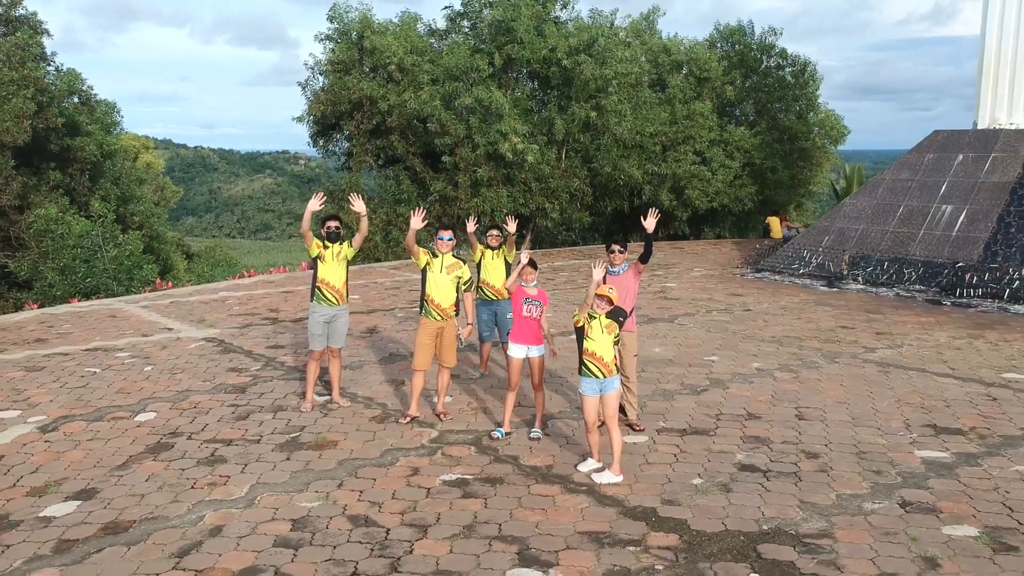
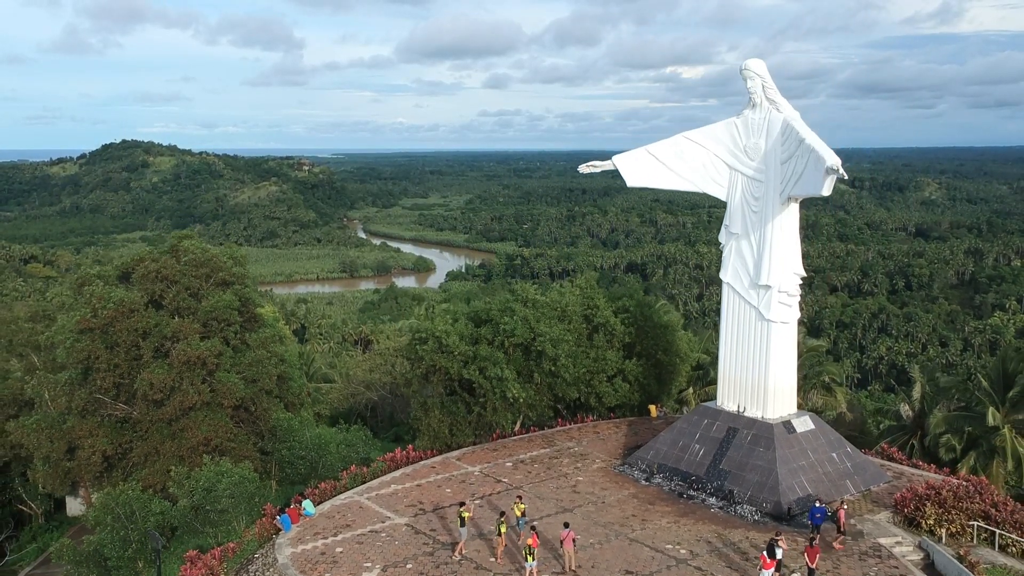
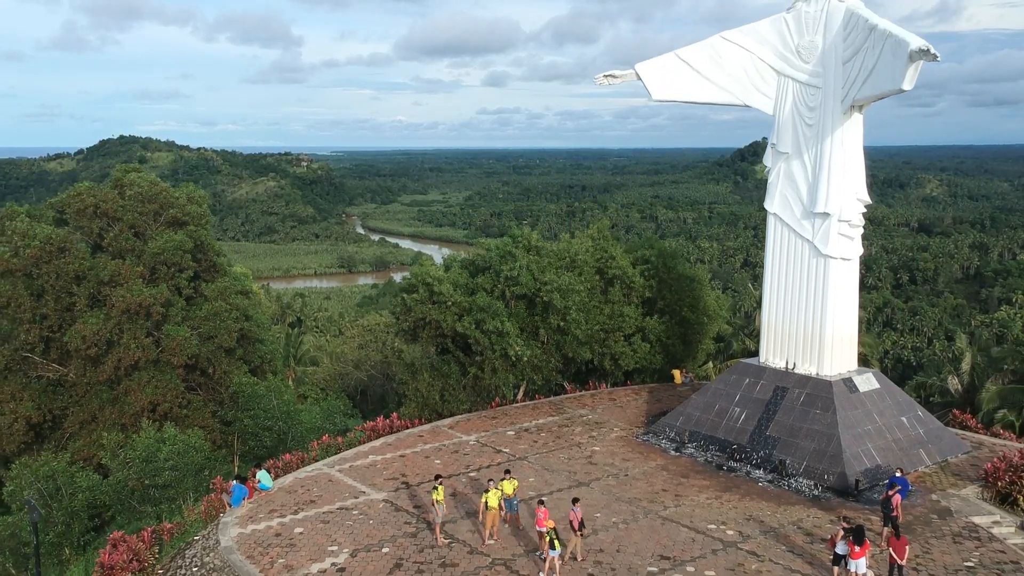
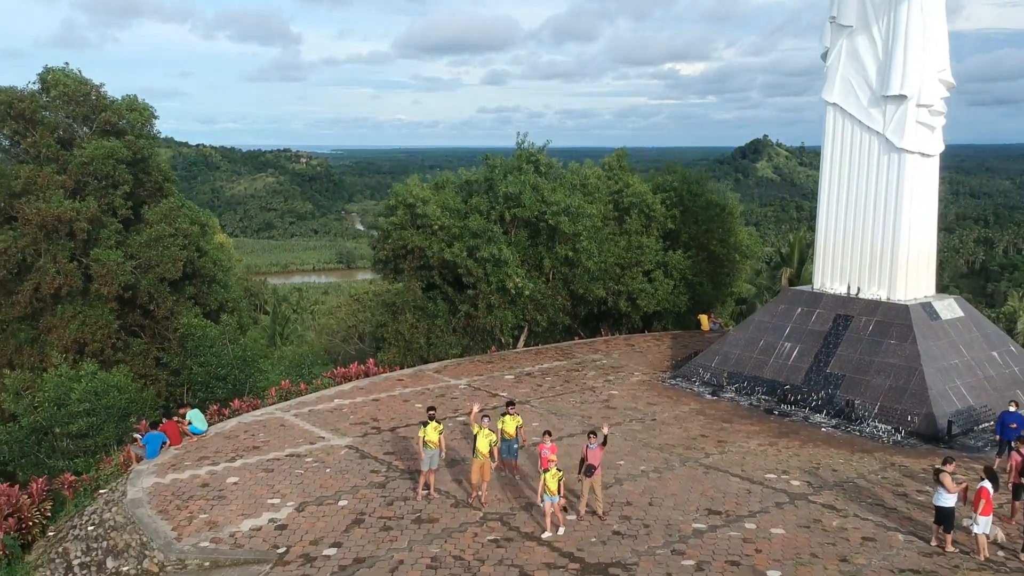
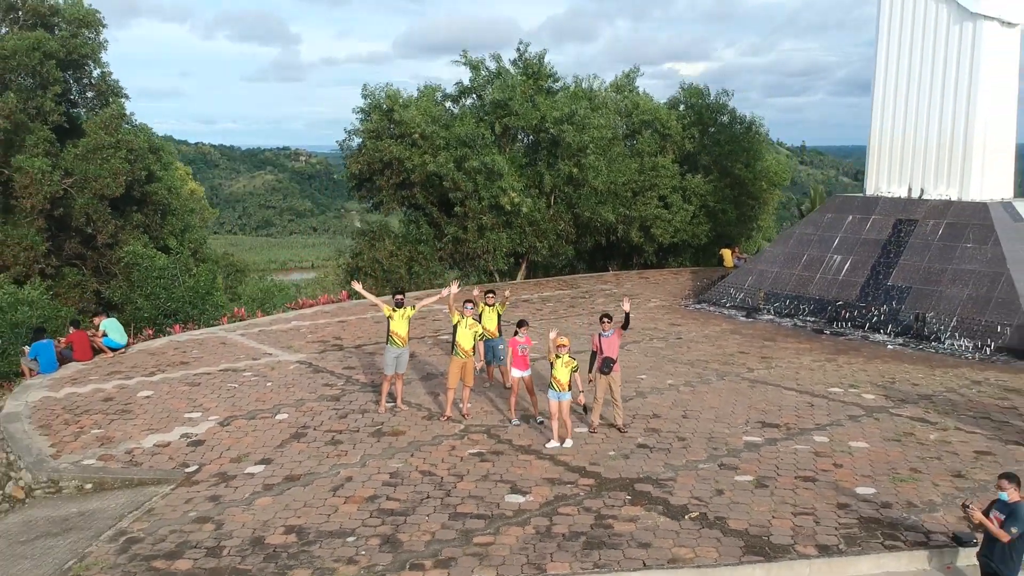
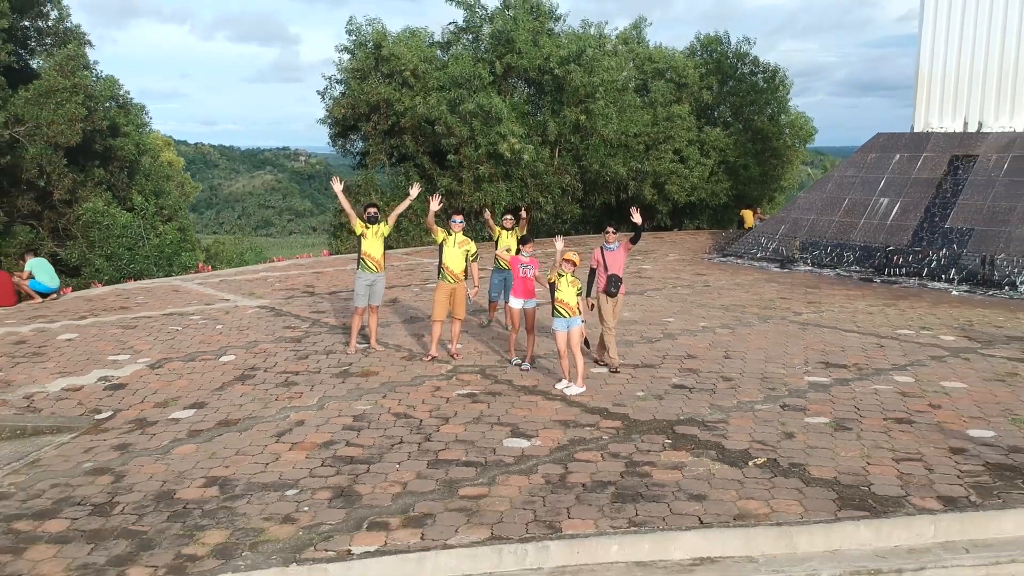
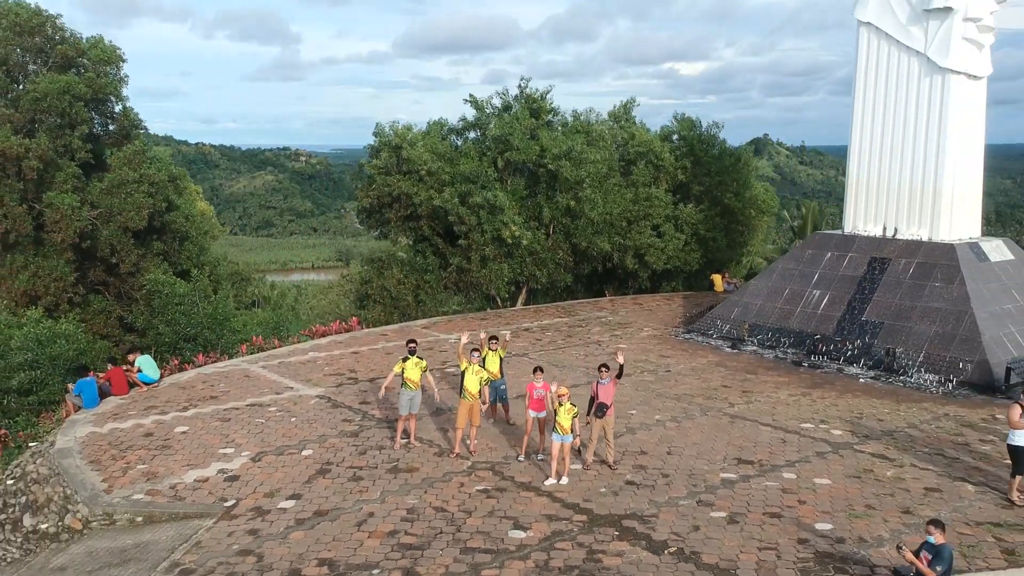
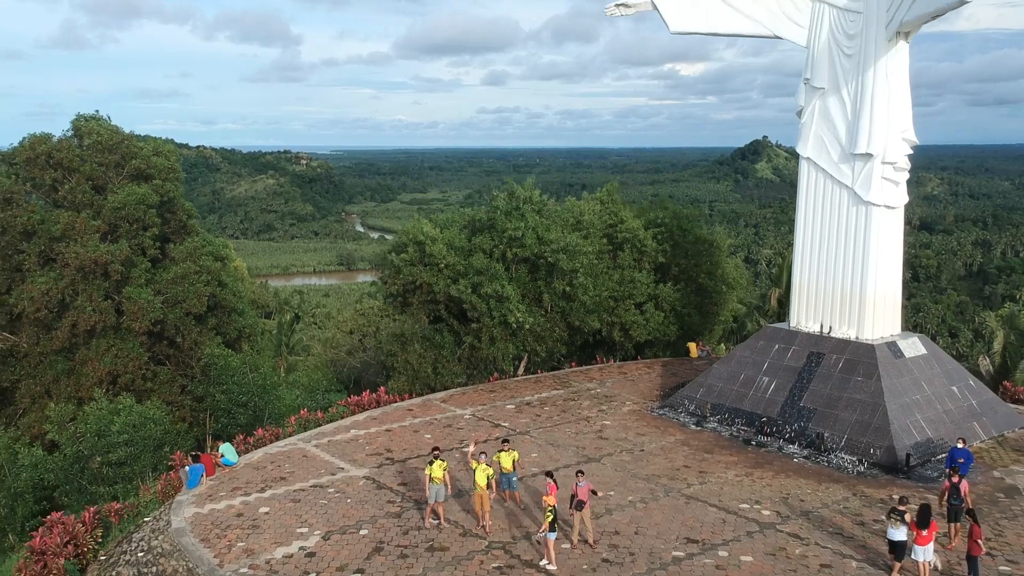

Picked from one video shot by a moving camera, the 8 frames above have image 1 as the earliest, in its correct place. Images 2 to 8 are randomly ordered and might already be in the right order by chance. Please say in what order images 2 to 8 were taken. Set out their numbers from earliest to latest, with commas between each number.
6, 5, 7, 4, 8, 3, 2
